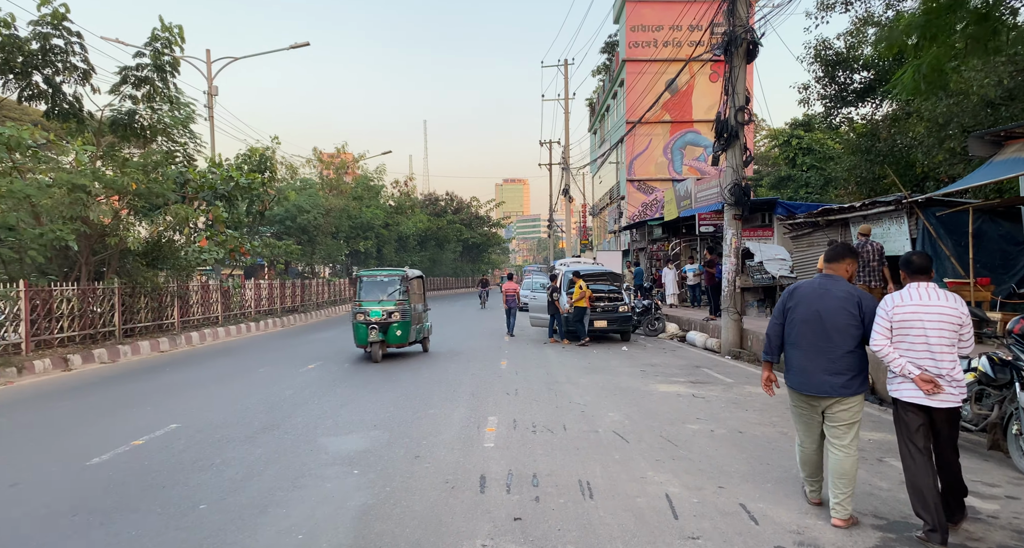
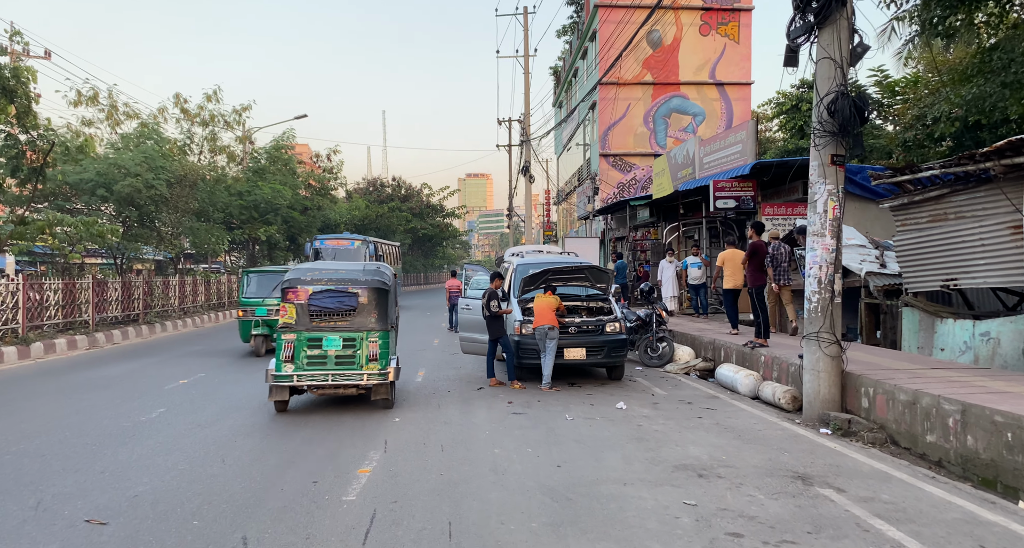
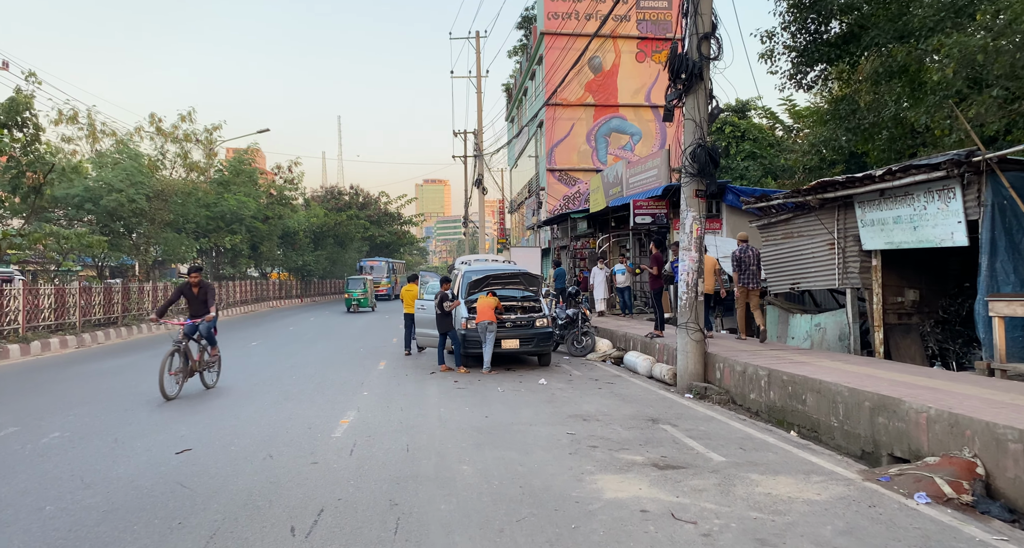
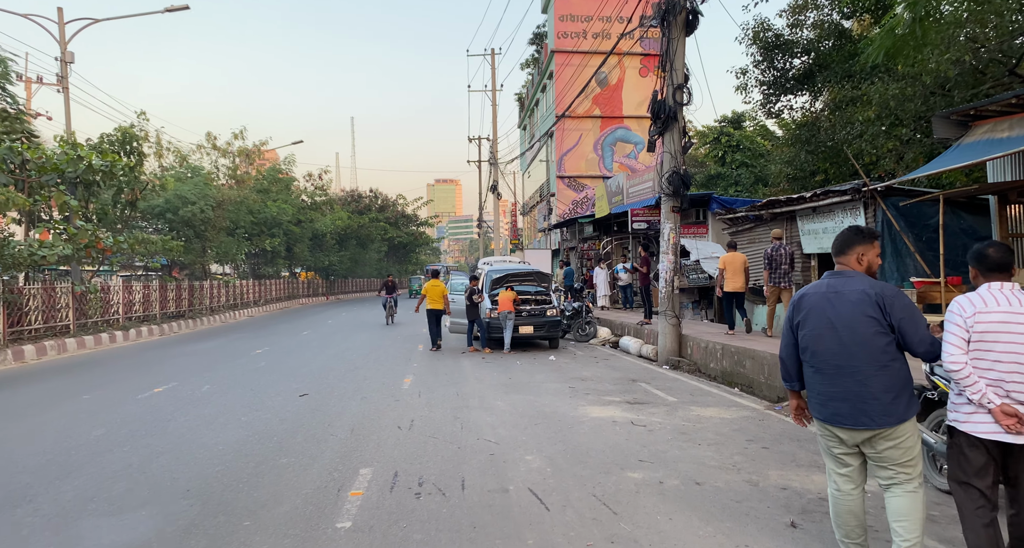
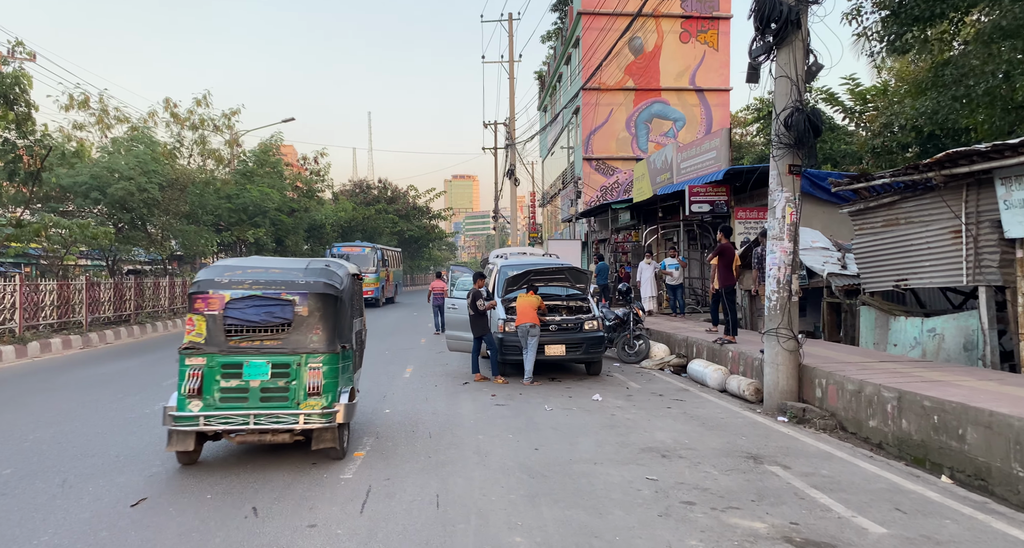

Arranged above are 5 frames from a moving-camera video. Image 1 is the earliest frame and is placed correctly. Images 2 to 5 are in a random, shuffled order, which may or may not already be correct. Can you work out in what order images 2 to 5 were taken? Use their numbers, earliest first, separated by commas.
4, 3, 5, 2
